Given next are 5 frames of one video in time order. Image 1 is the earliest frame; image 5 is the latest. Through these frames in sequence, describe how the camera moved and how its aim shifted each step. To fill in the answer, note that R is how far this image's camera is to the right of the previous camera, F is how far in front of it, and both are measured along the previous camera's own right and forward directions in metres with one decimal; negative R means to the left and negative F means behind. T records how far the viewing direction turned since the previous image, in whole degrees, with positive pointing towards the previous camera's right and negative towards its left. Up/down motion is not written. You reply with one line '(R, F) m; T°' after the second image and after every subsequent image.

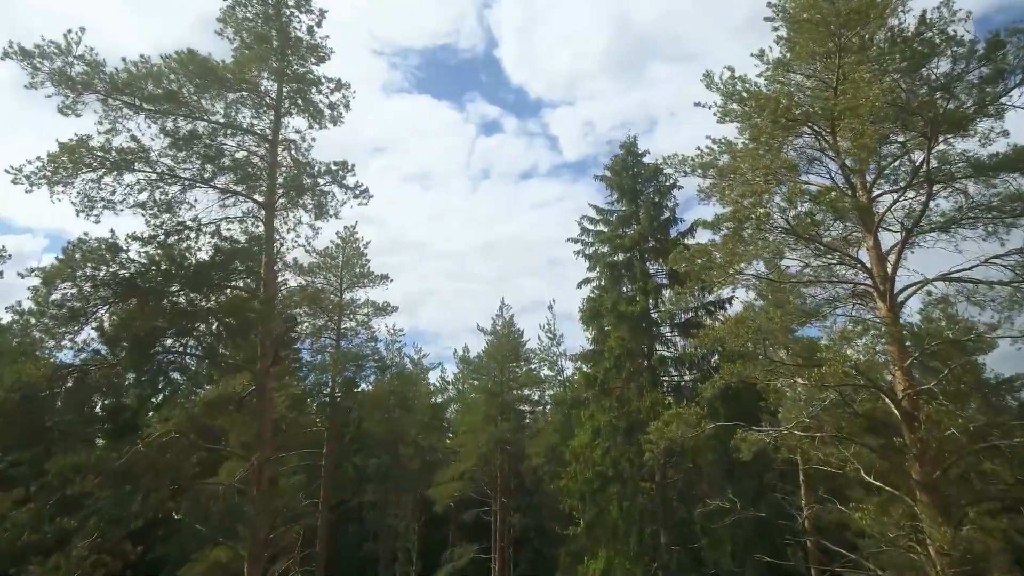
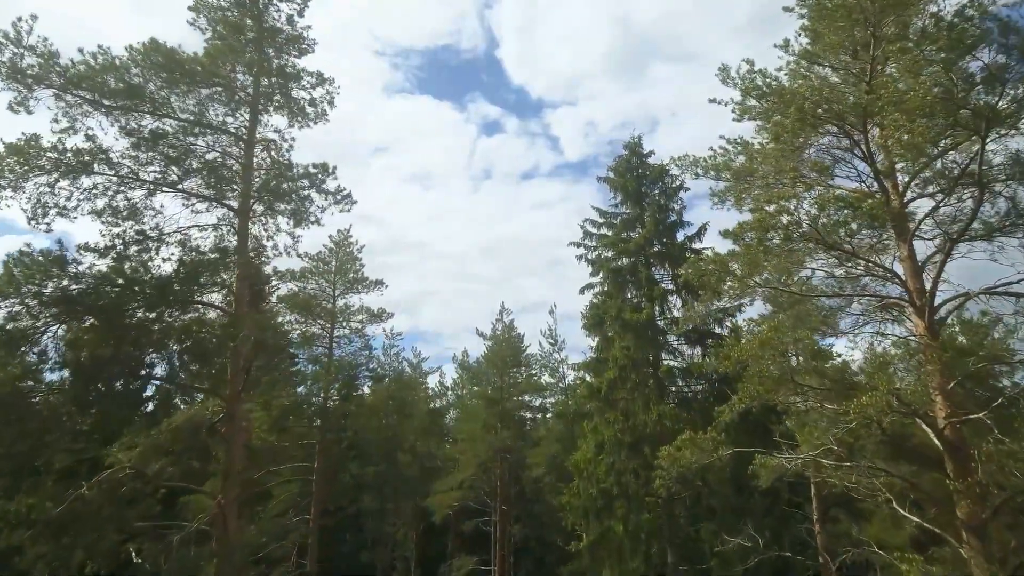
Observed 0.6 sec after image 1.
(0.0, +1.1) m; 0°
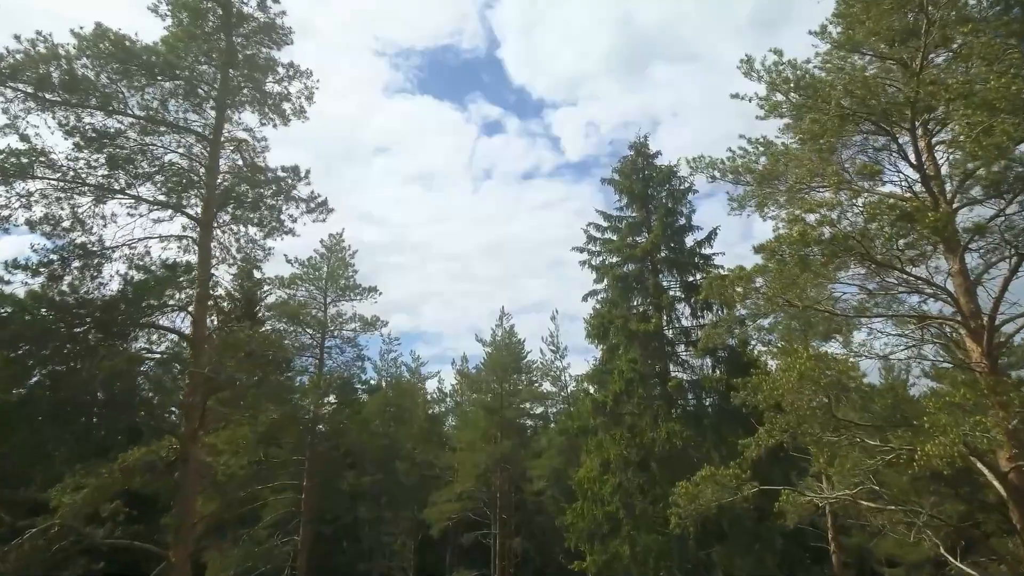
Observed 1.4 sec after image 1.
(0.0, +1.3) m; 0°
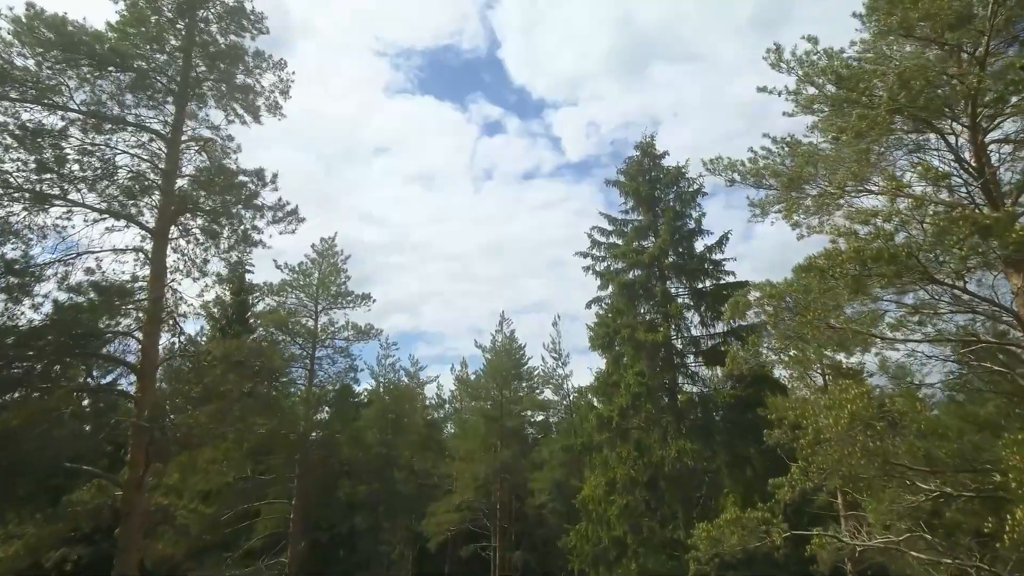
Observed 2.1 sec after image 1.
(0.0, +1.3) m; 0°
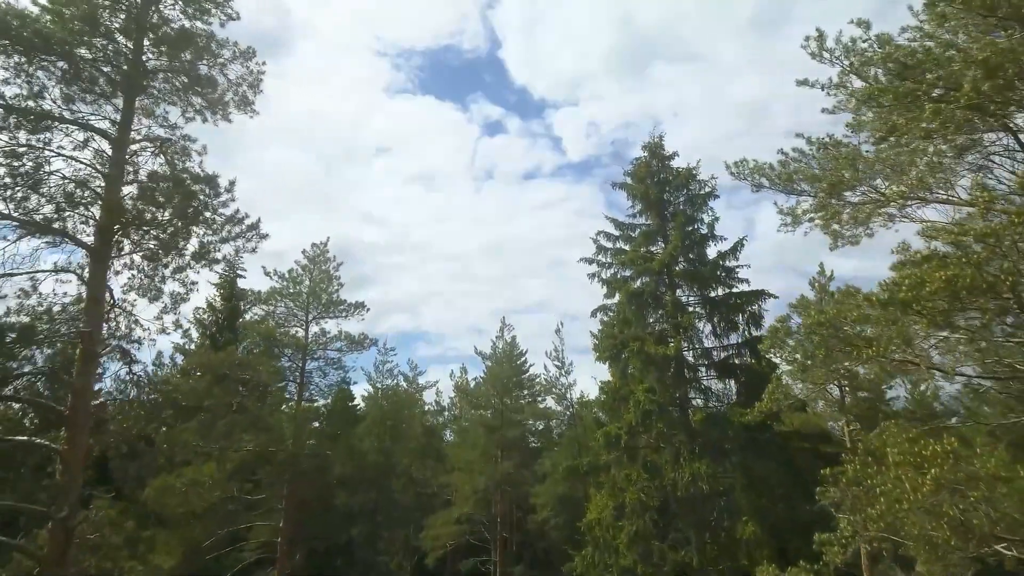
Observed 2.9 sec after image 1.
(0.0, +1.3) m; 0°
